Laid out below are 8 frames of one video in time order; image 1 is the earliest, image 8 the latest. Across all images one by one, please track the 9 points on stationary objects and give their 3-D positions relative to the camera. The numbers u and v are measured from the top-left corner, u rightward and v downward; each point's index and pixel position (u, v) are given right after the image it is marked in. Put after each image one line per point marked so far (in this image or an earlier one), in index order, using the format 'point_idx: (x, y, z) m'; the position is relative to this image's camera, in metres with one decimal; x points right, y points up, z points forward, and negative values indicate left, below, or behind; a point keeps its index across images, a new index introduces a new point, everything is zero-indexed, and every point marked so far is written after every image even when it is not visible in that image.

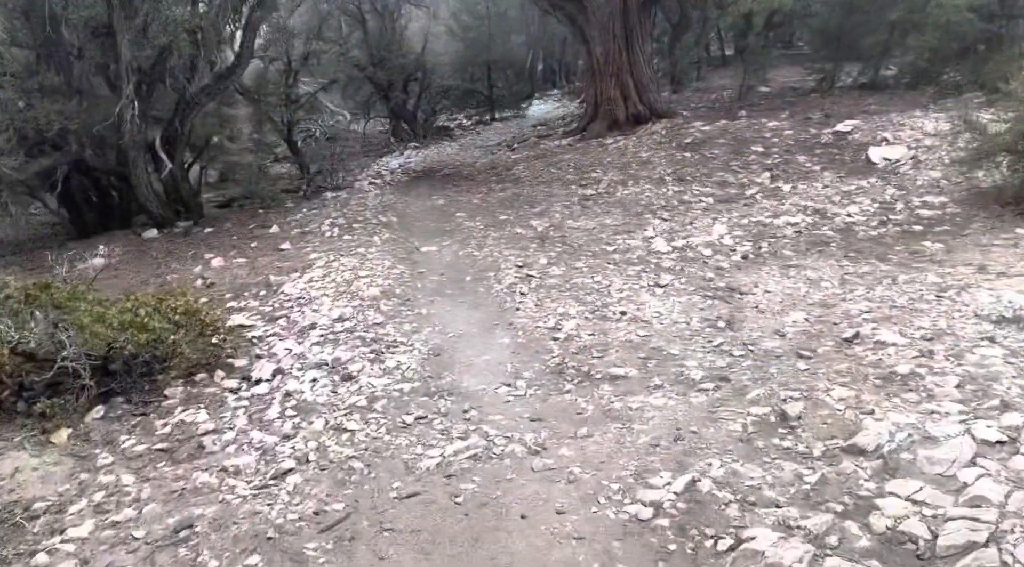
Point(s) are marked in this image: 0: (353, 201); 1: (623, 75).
0: (-2.1, +1.1, +9.9) m
1: (+2.1, +3.9, +13.5) m
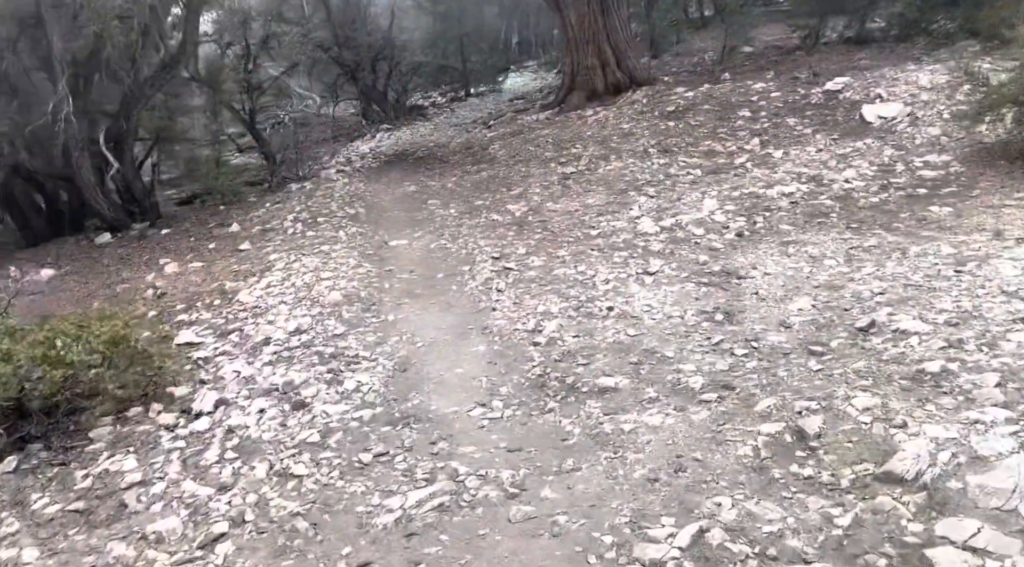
0: (-2.4, +1.2, +9.3) m
1: (+1.6, +4.3, +12.9) m
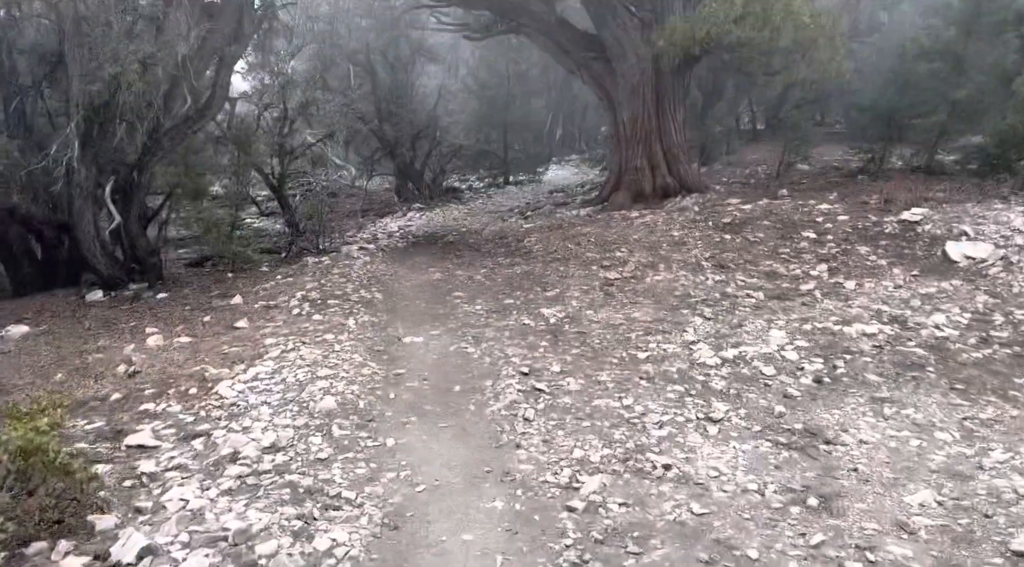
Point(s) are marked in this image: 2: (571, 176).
0: (-2.0, +0.2, +8.5) m
1: (+2.4, +2.4, +12.3) m
2: (+1.4, +2.7, +18.0) m
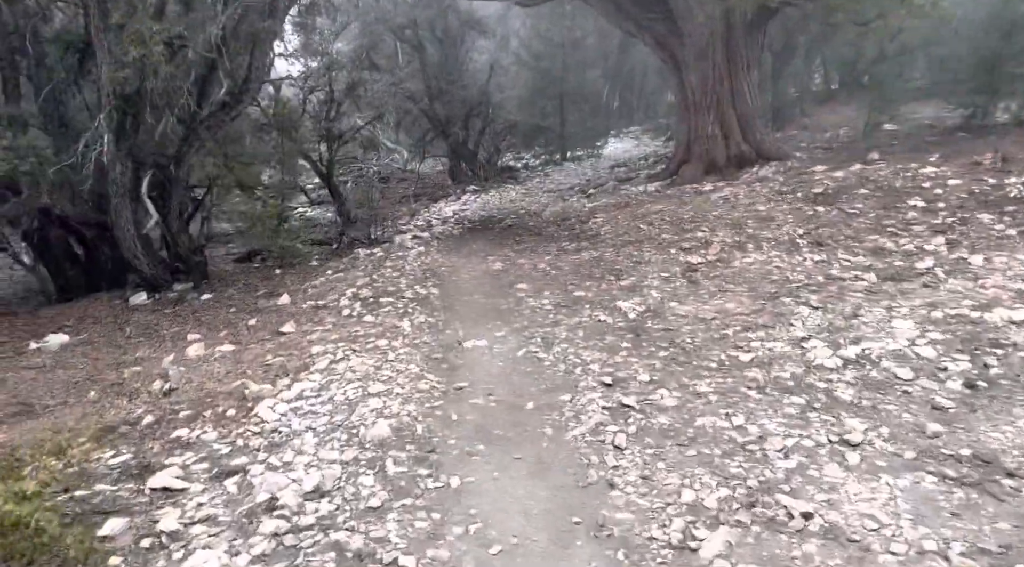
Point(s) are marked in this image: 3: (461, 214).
0: (-1.3, +0.2, +7.9) m
1: (+3.3, +2.7, +11.3) m
2: (+2.8, +3.1, +16.9) m
3: (-0.8, +1.1, +11.0) m
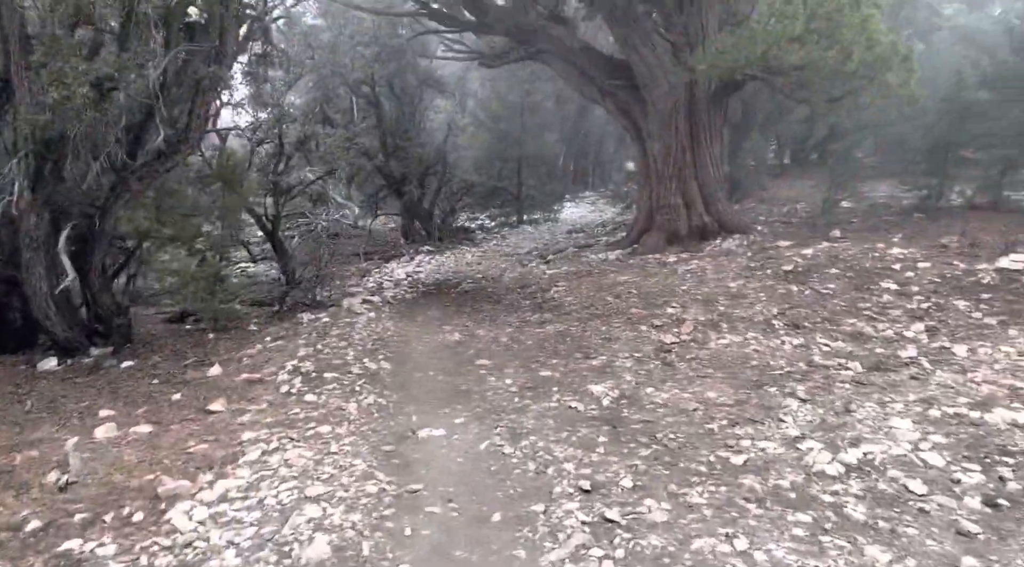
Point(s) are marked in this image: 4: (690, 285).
0: (-1.7, -0.5, +7.2) m
1: (+2.7, +1.6, +11.1) m
2: (+1.8, +1.6, +16.8) m
3: (-1.4, +0.1, +10.5) m
4: (+2.0, 0.0, +7.9) m
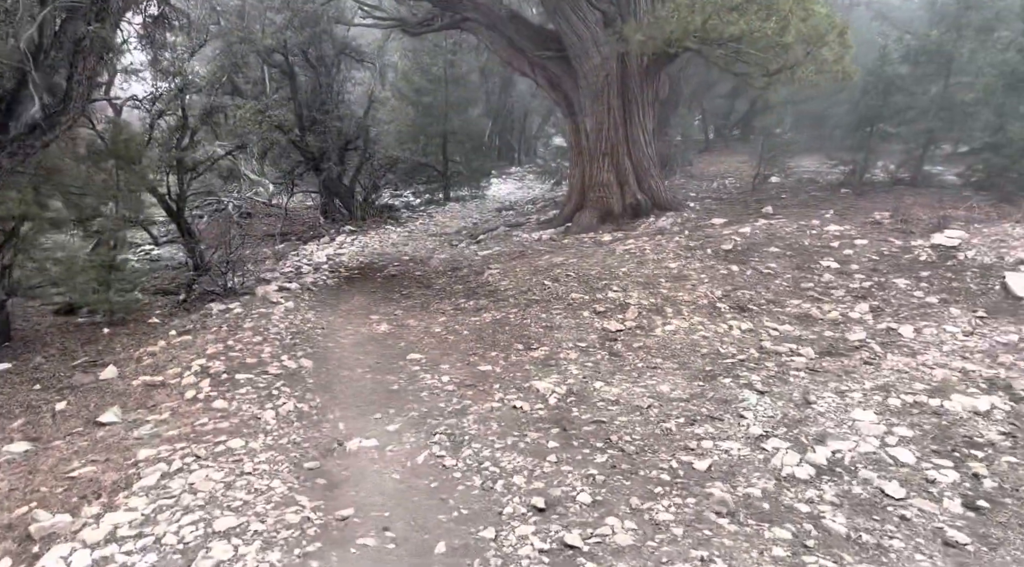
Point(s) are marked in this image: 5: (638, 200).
0: (-2.3, -0.3, +6.5) m
1: (+1.6, +1.9, +10.8) m
2: (+0.1, +2.1, +16.3) m
3: (-2.4, +0.3, +9.8) m
4: (+1.2, +0.2, +7.6) m
5: (+1.9, +1.3, +10.8) m
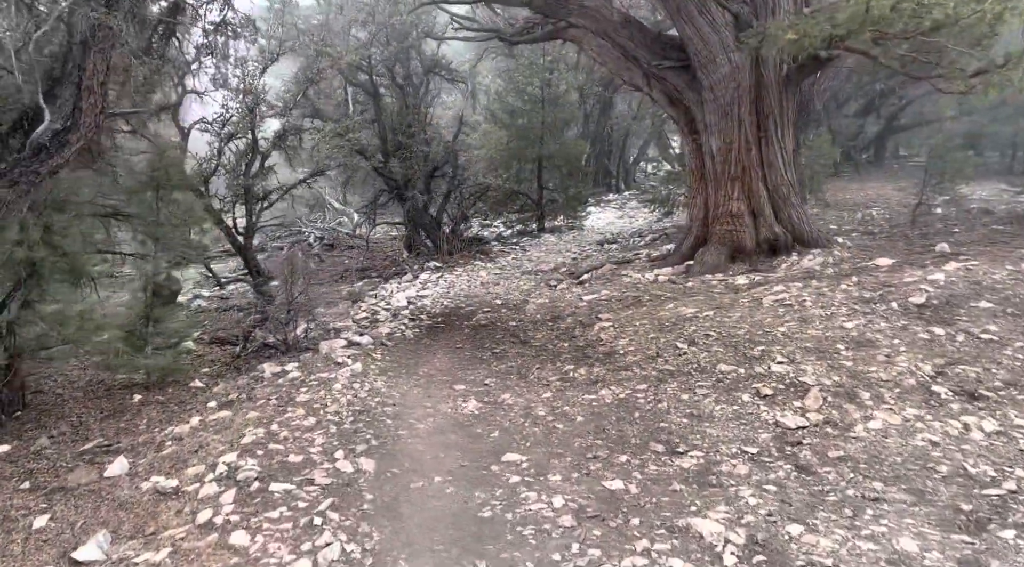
0: (-1.5, -0.8, +5.2) m
1: (+3.0, +1.3, +9.0) m
2: (+2.2, +1.3, +14.7) m
3: (-1.1, -0.2, +8.4) m
4: (+2.2, -0.3, +5.8) m
5: (+3.3, +0.6, +9.0) m
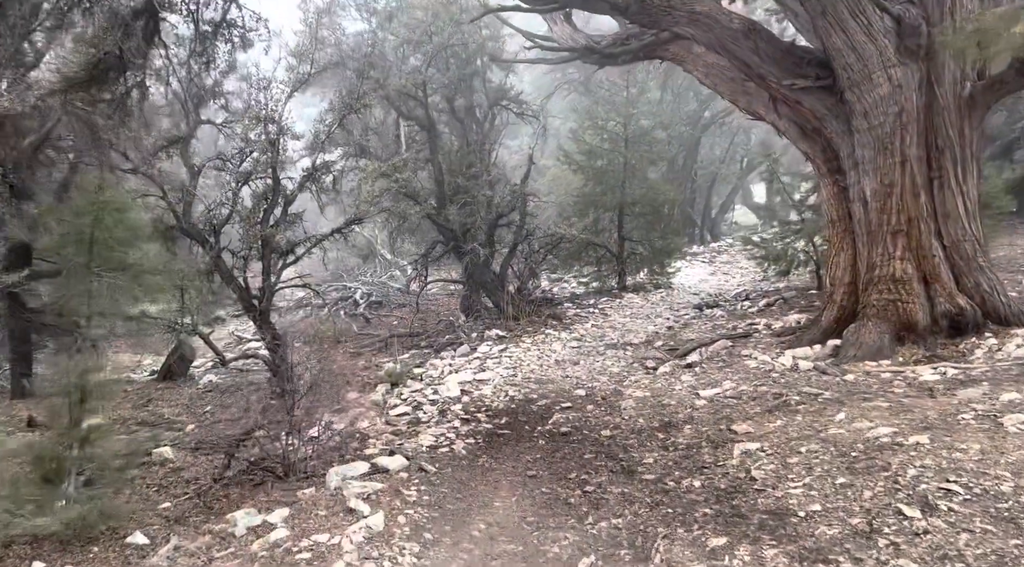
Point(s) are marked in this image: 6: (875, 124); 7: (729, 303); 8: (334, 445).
0: (-1.0, -1.3, +3.1) m
1: (+3.9, +0.5, +6.7) m
2: (+3.5, +0.1, +12.4) m
3: (-0.3, -1.0, +6.4) m
4: (+2.8, -0.9, +3.5) m
5: (+4.1, -0.2, +6.6) m
6: (+3.4, +1.5, +6.7) m
7: (+3.0, -0.3, +10.0) m
8: (-1.3, -1.1, +5.2) m
